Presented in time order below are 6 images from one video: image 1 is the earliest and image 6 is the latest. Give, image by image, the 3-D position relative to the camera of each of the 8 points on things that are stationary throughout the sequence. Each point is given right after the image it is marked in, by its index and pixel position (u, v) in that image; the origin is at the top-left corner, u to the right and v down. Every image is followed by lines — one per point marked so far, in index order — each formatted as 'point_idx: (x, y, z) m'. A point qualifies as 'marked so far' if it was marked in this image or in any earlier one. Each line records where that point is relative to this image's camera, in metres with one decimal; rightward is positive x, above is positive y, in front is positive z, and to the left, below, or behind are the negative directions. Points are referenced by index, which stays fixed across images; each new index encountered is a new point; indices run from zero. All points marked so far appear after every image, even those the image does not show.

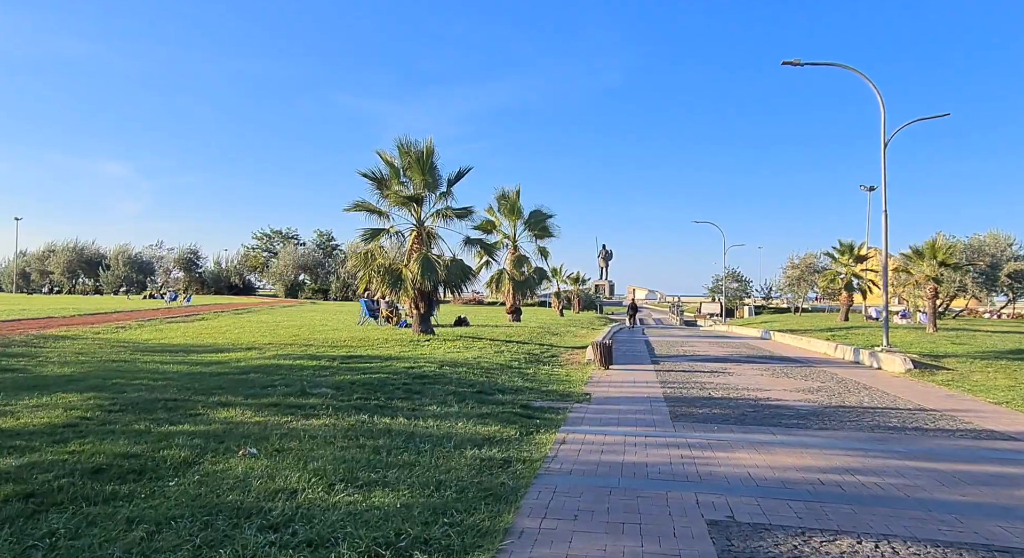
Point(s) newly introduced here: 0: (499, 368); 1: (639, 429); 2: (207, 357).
0: (-0.3, -1.7, +13.1) m
1: (+1.5, -1.8, +8.0) m
2: (-6.0, -1.5, +13.3) m
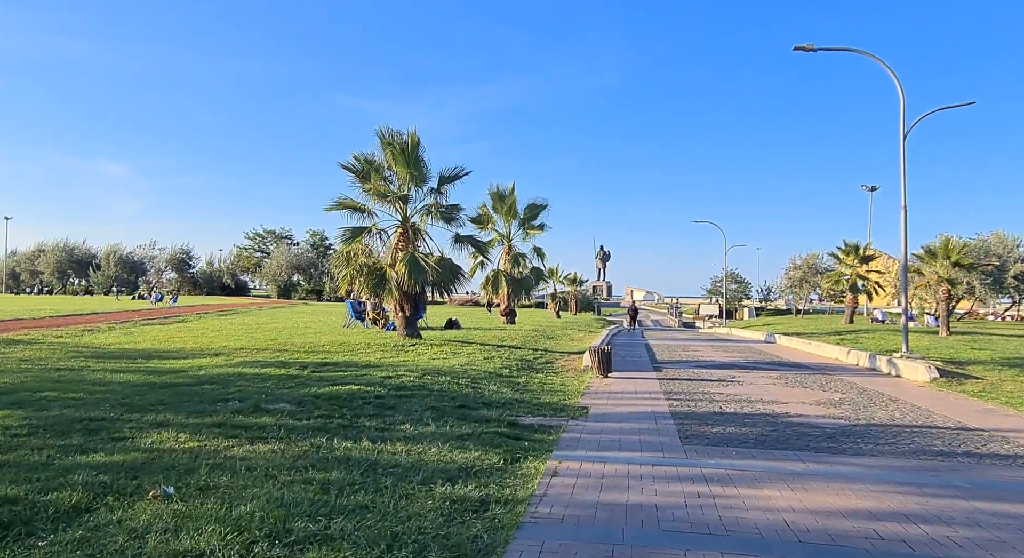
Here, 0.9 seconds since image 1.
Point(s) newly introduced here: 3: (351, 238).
0: (-0.5, -1.7, +12.0) m
1: (+1.4, -1.8, +6.8) m
2: (-6.2, -1.5, +12.1) m
3: (-3.9, +1.0, +16.1) m
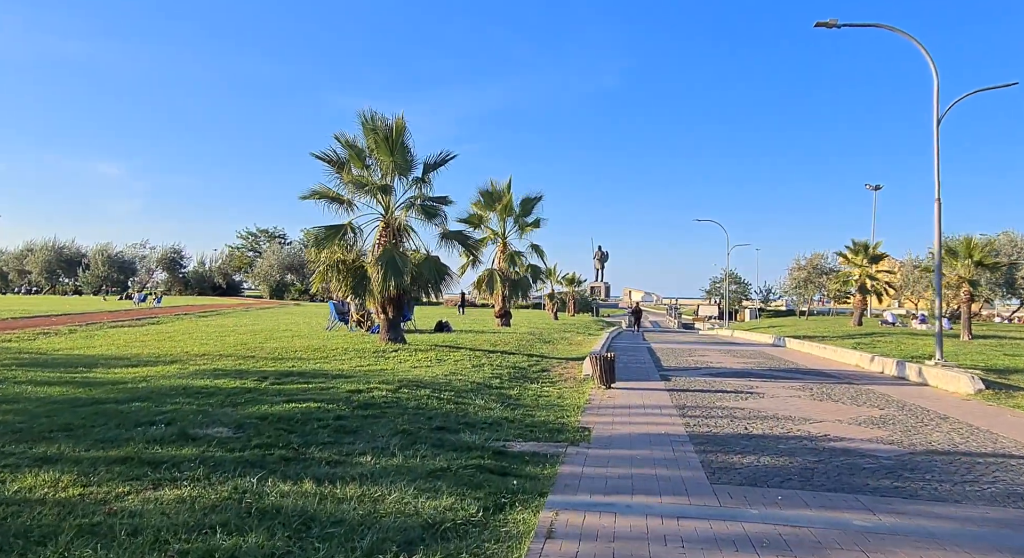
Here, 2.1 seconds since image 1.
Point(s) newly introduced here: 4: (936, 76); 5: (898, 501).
0: (-0.6, -1.7, +10.5) m
1: (+1.2, -1.7, +5.3) m
2: (-6.3, -1.5, +10.6) m
3: (-4.0, +1.1, +14.6) m
4: (+8.5, +4.1, +13.6) m
5: (+3.0, -1.7, +5.3) m
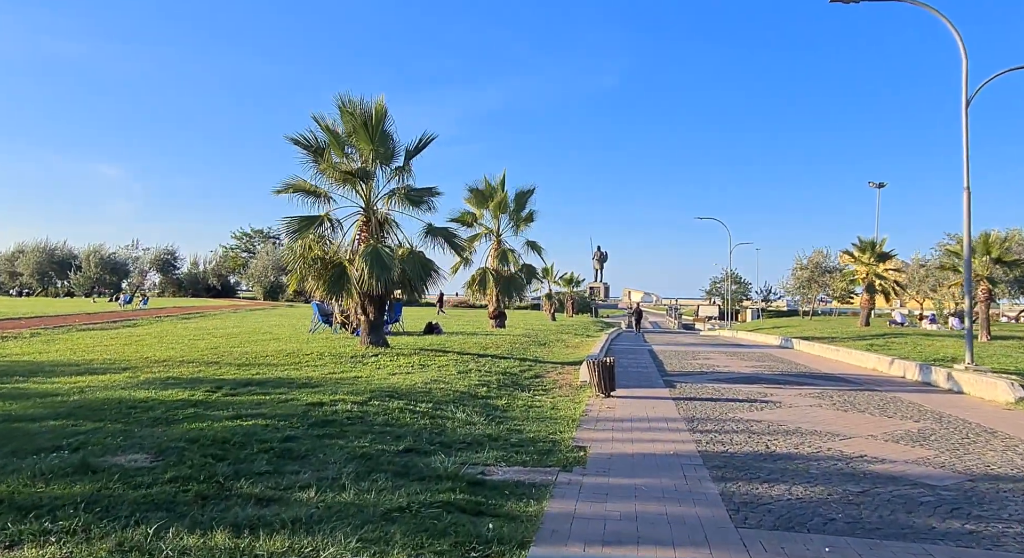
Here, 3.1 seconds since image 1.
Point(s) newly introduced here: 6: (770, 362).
0: (-0.8, -1.7, +9.3) m
1: (+1.0, -1.7, +4.2) m
2: (-6.5, -1.5, +9.4) m
3: (-4.2, +1.1, +13.4) m
4: (+8.3, +4.1, +12.4) m
5: (+2.8, -1.7, +4.1) m
6: (+6.7, -2.2, +17.5) m
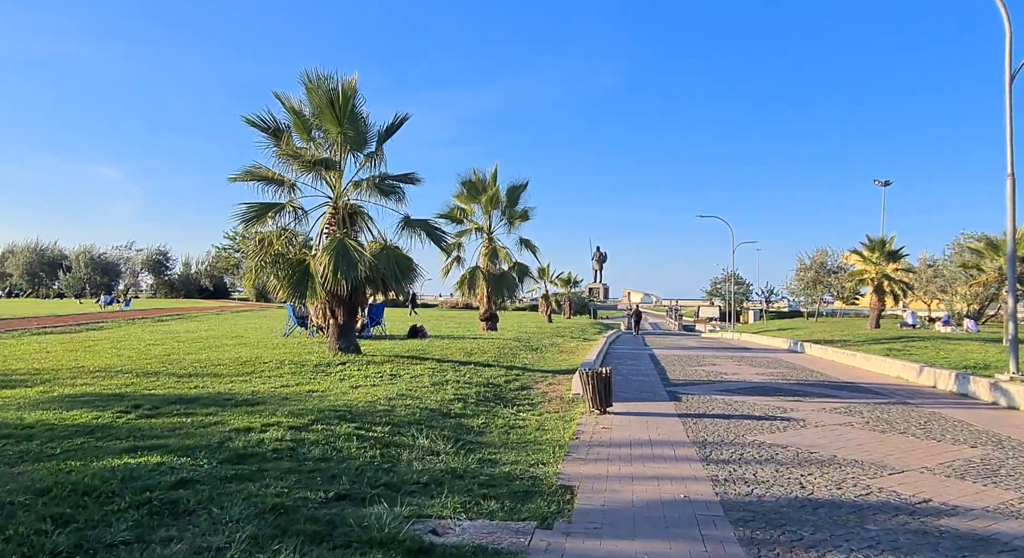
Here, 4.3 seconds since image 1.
0: (-1.1, -1.6, +7.8) m
1: (+0.8, -1.6, +2.7) m
2: (-6.8, -1.4, +7.9) m
3: (-4.5, +1.1, +11.9) m
4: (+8.0, +4.2, +10.9) m
5: (+2.6, -1.6, +2.6) m
6: (+6.4, -2.1, +16.0) m
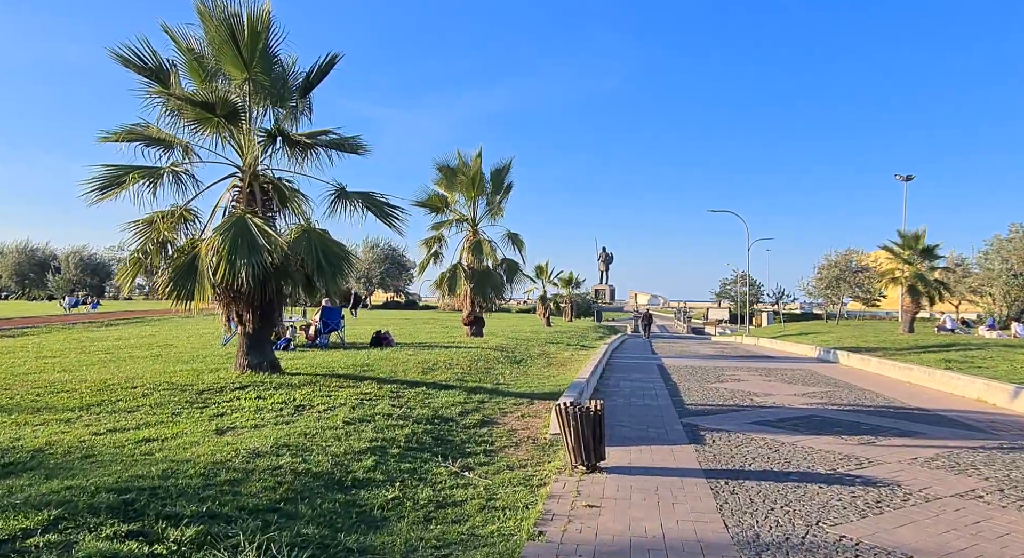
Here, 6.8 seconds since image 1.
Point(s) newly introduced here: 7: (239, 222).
0: (-1.6, -1.5, +4.7) m
1: (+0.2, -1.5, -0.5) m
2: (-7.3, -1.3, +4.8) m
3: (-5.0, +1.2, +8.8) m
4: (+7.5, +4.3, +7.7) m
5: (+2.0, -1.5, -0.5) m
6: (+5.9, -2.1, +12.8) m
7: (-3.5, +0.7, +8.8) m
